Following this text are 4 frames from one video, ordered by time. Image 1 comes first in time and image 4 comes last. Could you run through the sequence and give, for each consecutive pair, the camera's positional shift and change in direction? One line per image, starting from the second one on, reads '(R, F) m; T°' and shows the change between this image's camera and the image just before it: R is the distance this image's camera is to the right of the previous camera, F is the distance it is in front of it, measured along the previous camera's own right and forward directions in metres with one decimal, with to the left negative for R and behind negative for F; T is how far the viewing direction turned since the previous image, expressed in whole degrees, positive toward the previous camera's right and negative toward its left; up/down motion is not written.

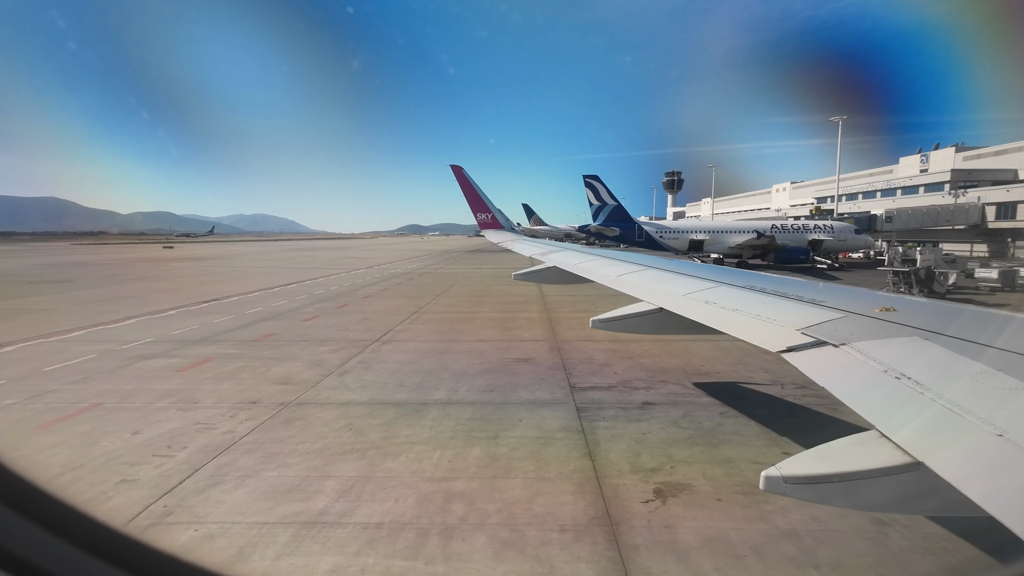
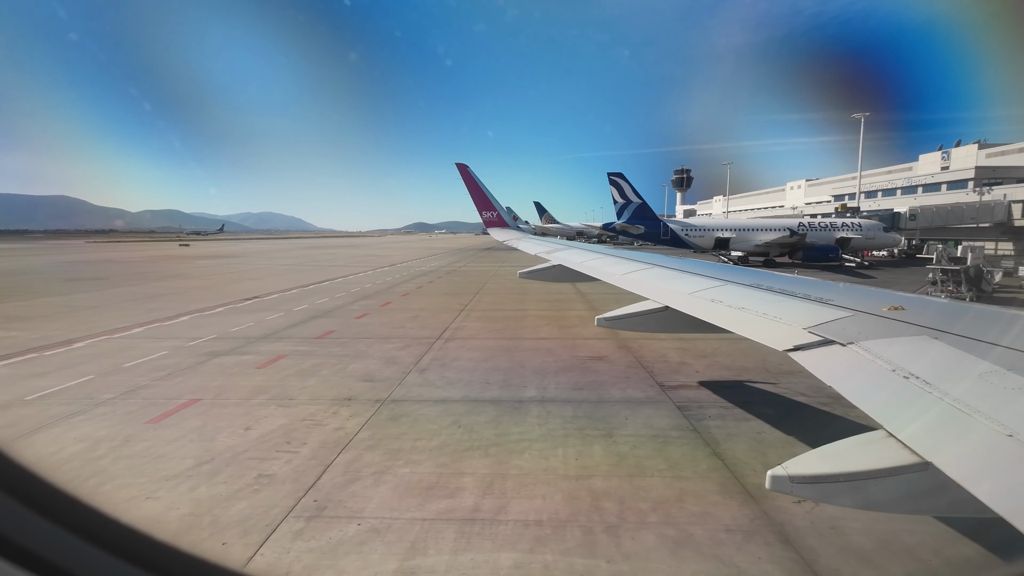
(-1.3, 0.0) m; -1°
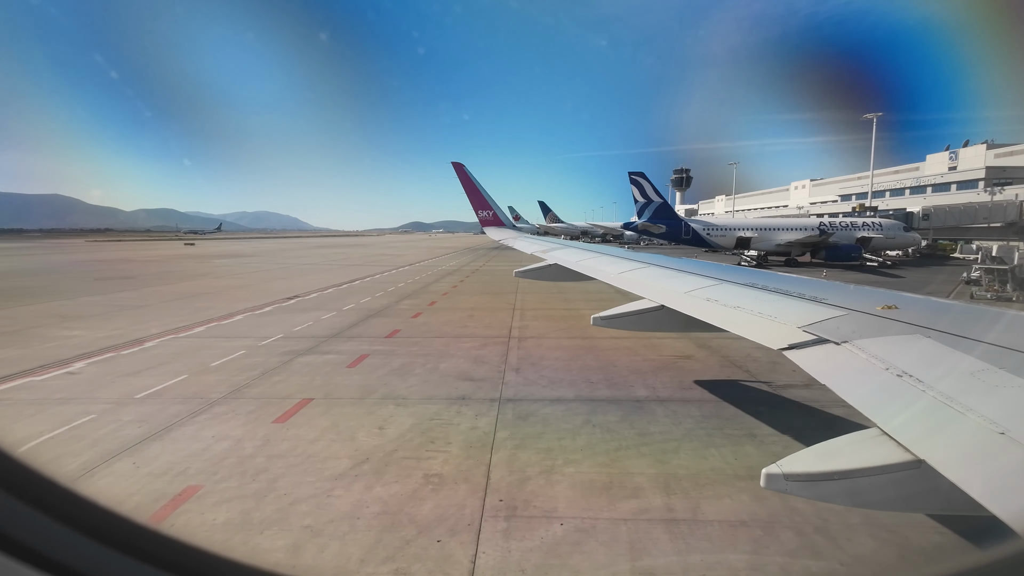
(-1.7, 0.0) m; 0°
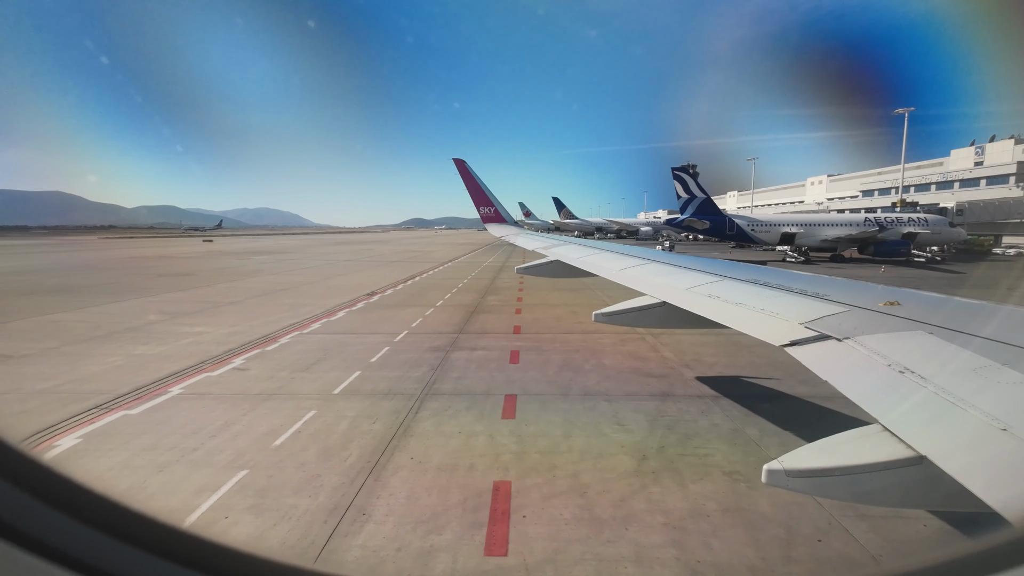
(-2.9, 0.0) m; -1°
